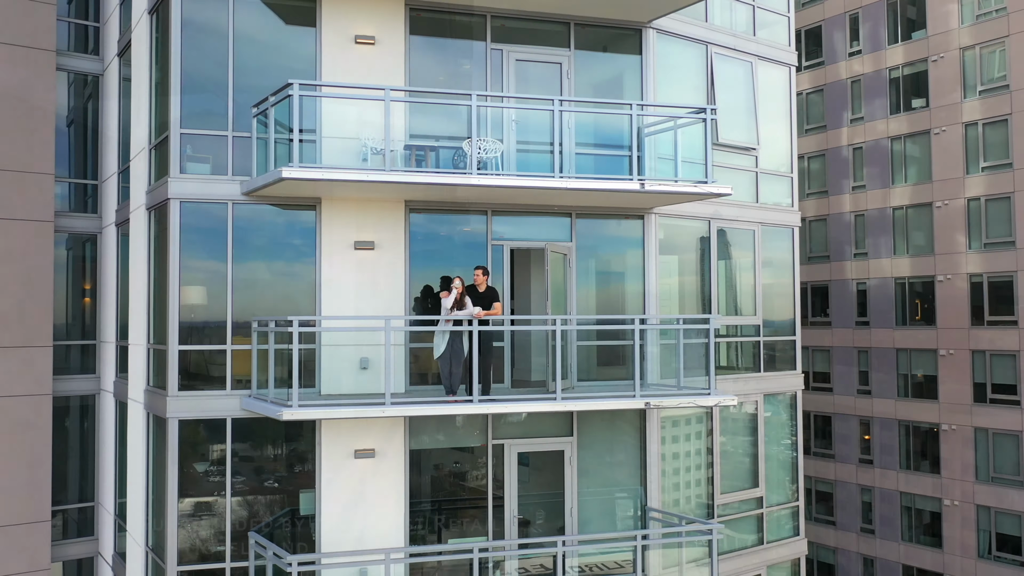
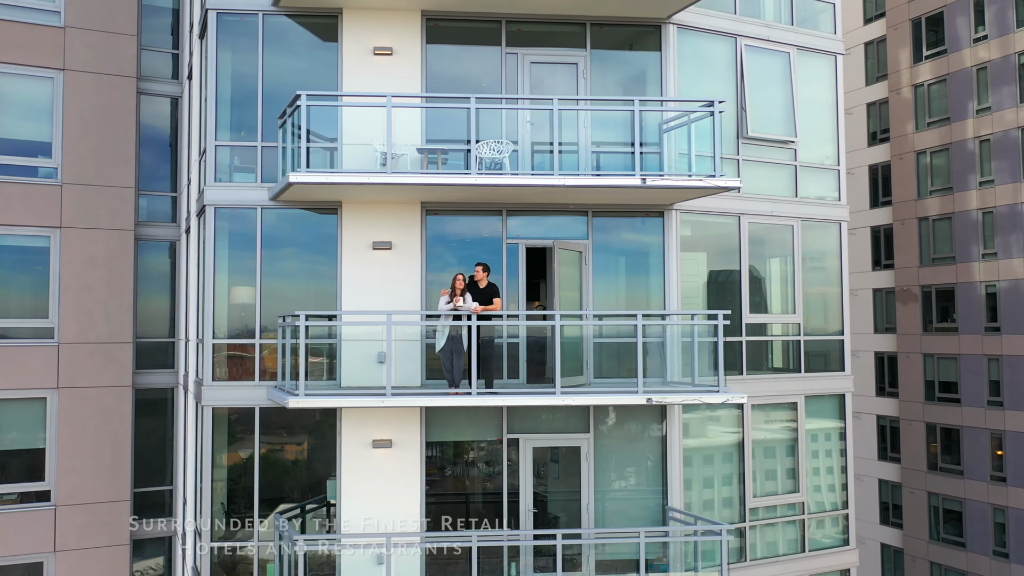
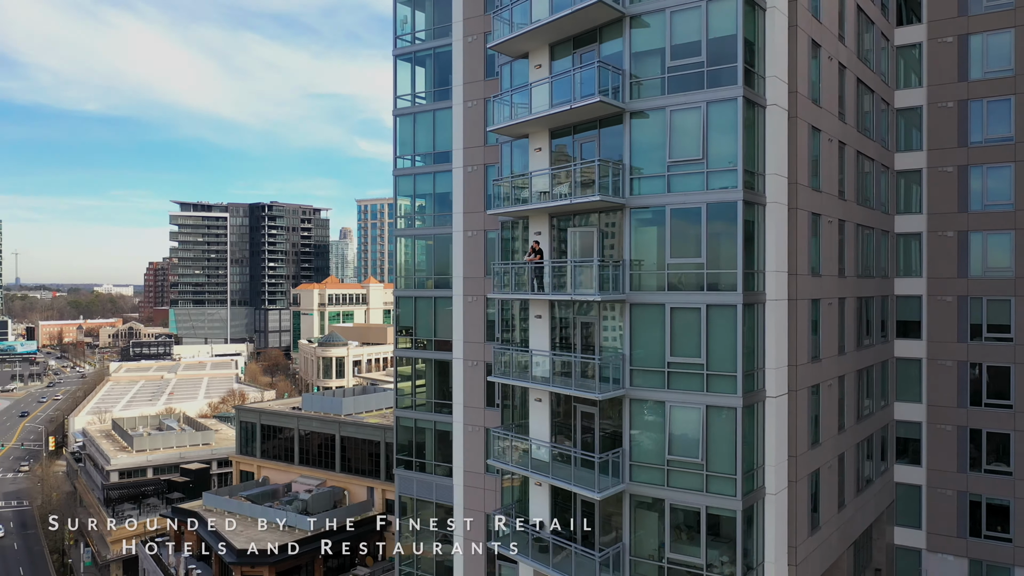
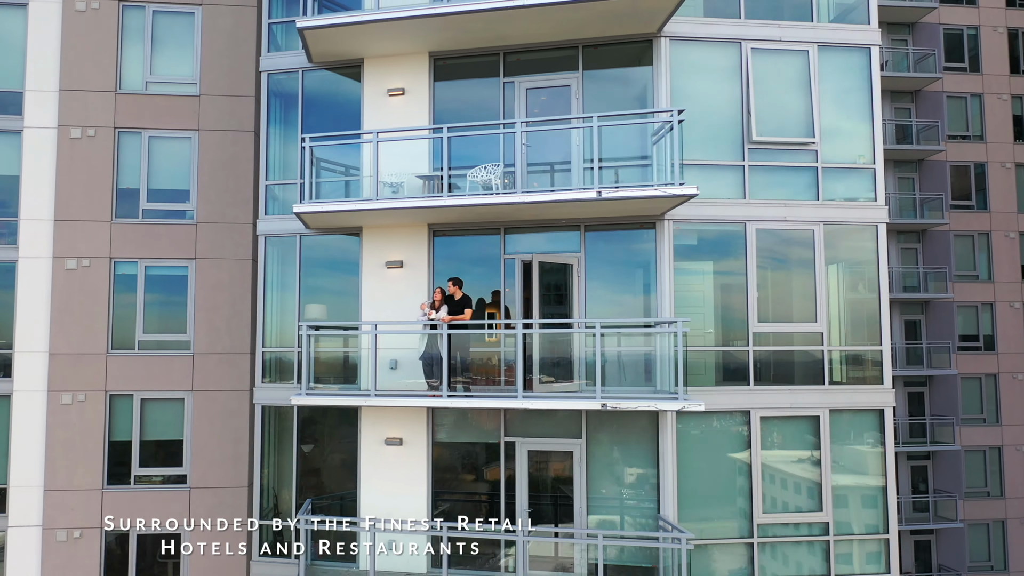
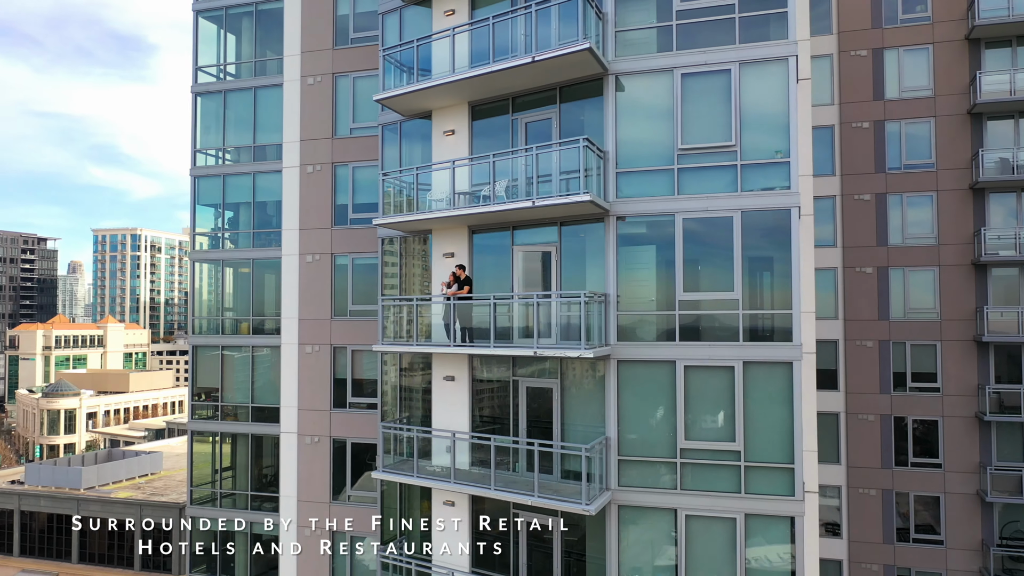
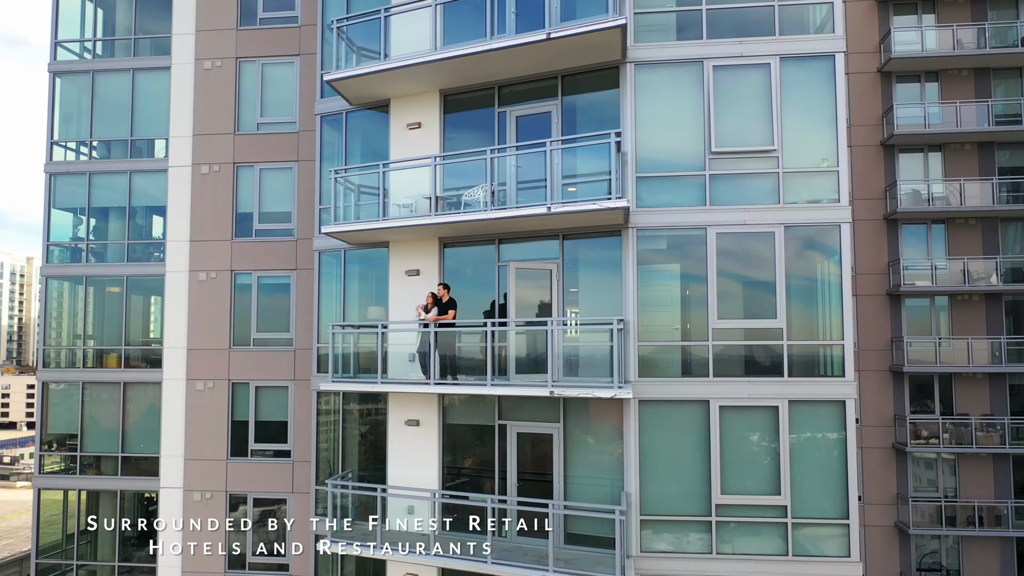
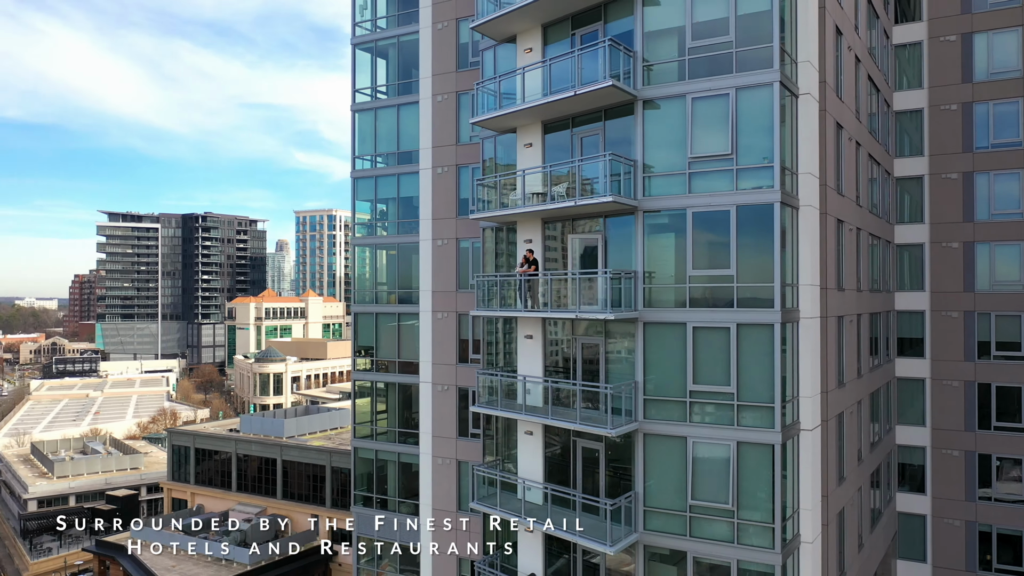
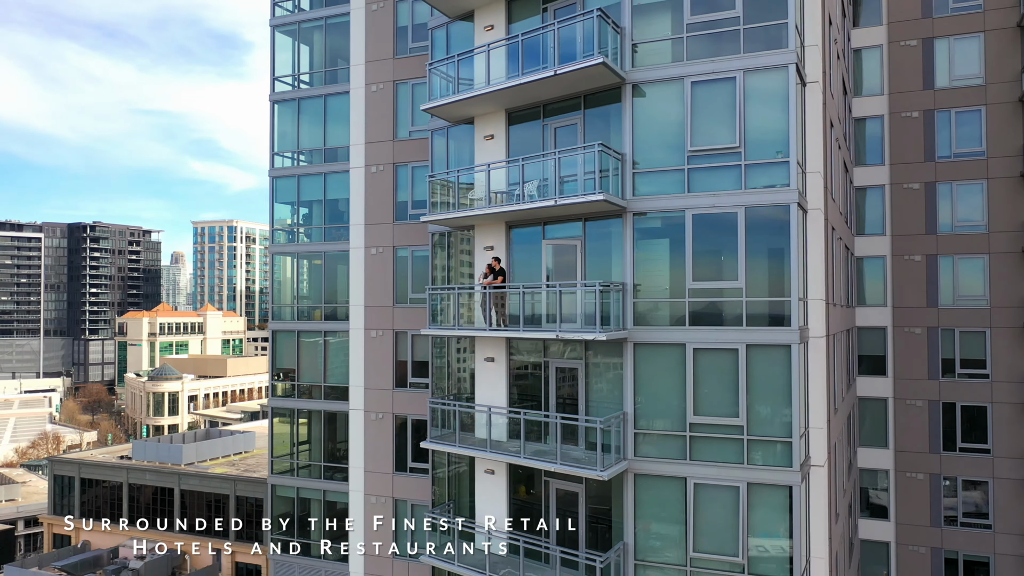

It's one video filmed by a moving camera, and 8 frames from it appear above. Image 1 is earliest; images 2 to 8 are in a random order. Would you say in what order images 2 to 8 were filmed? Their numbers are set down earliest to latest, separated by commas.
2, 4, 6, 5, 8, 7, 3
